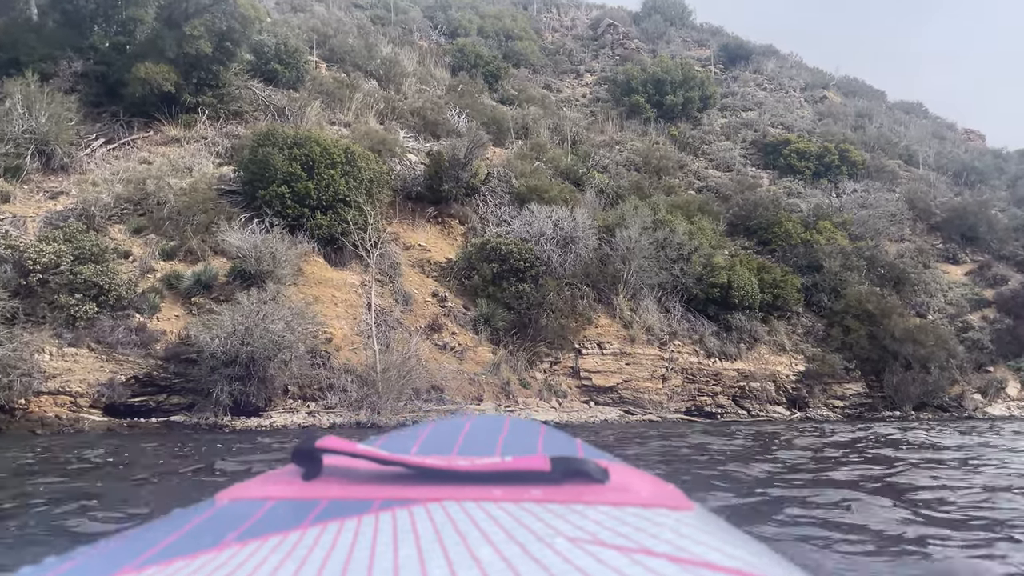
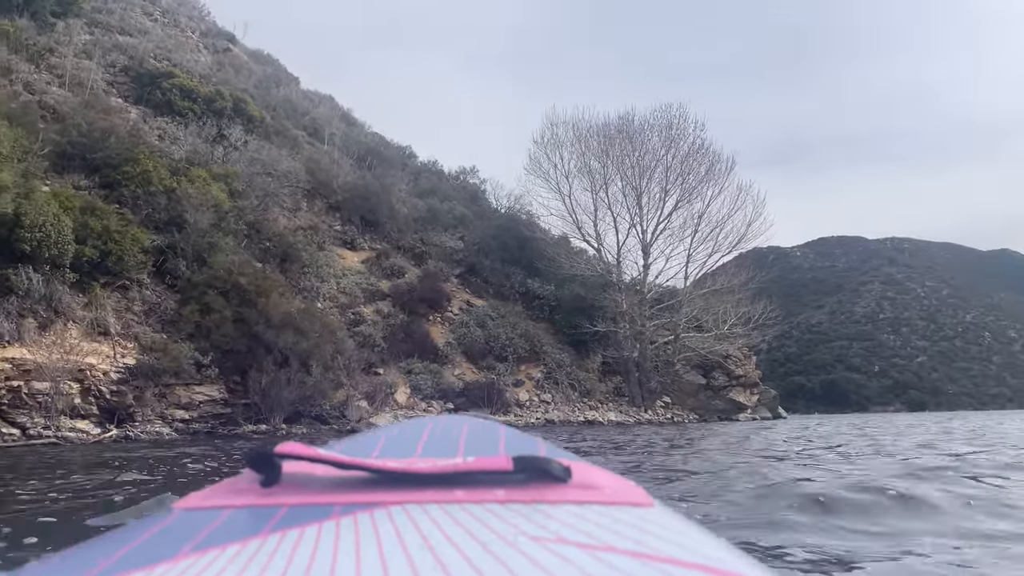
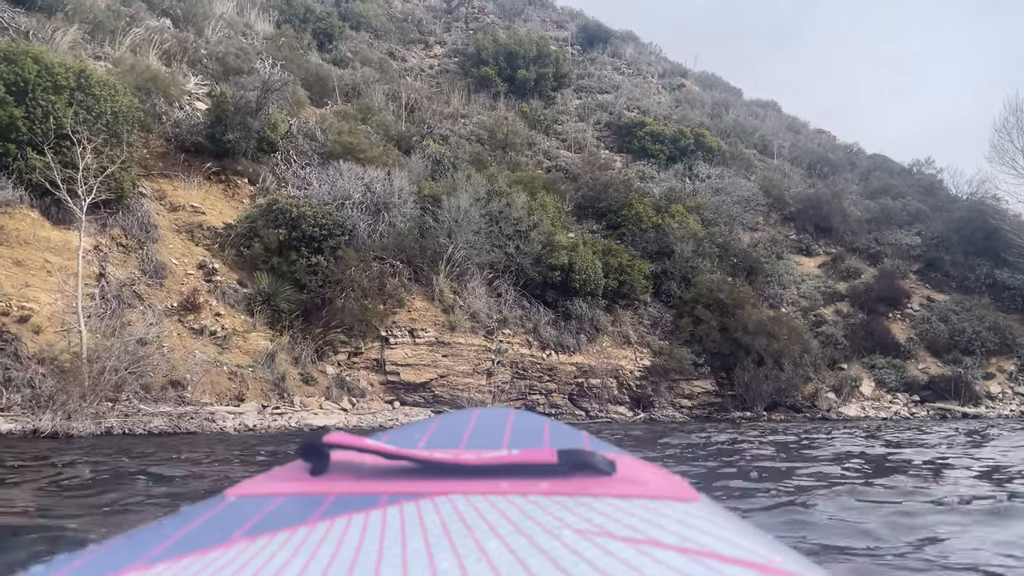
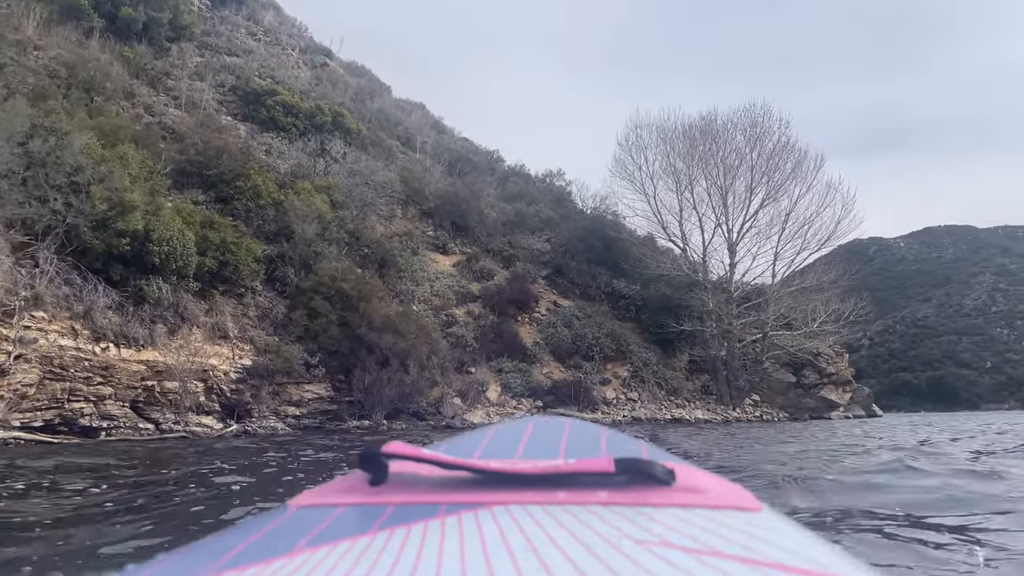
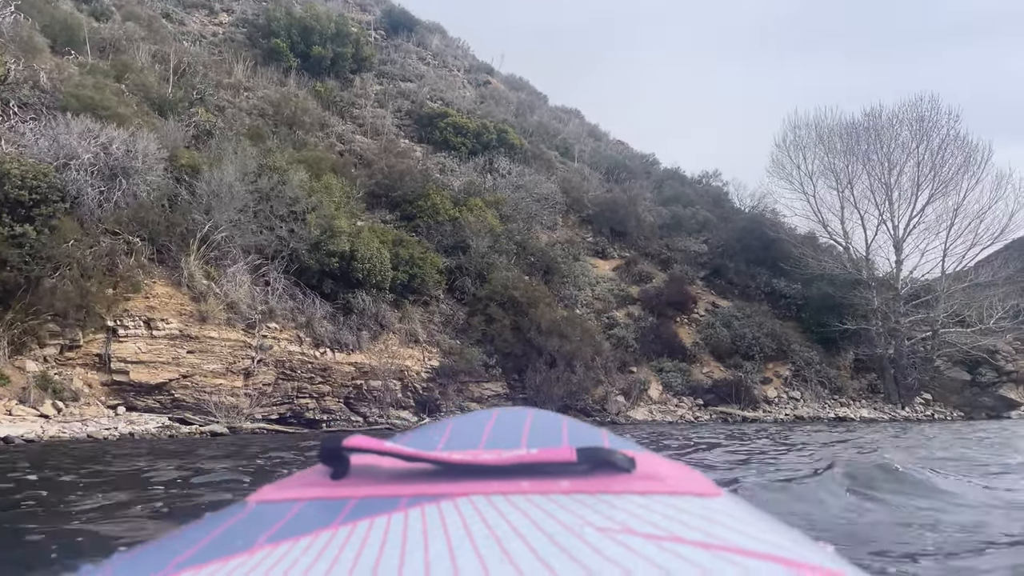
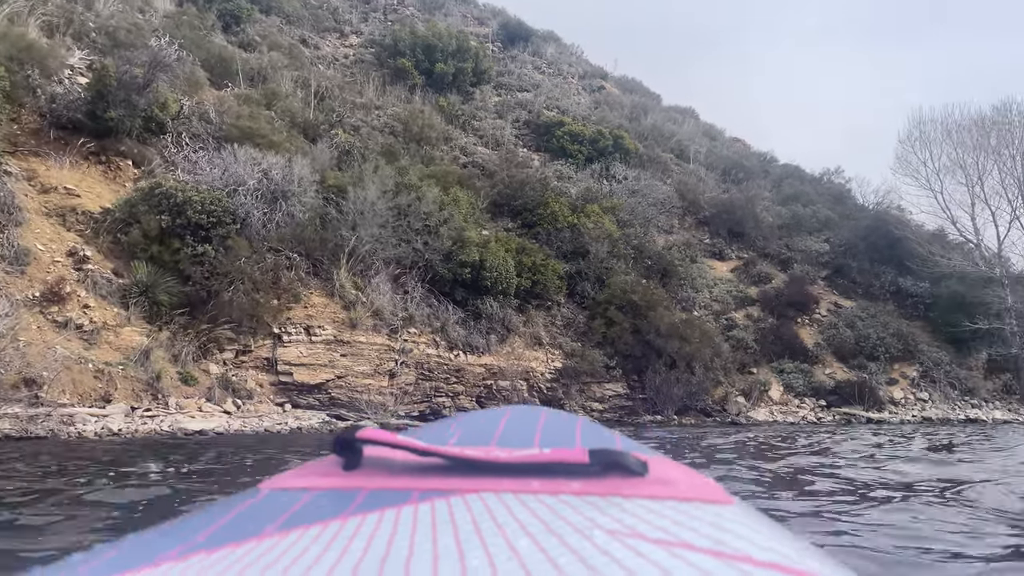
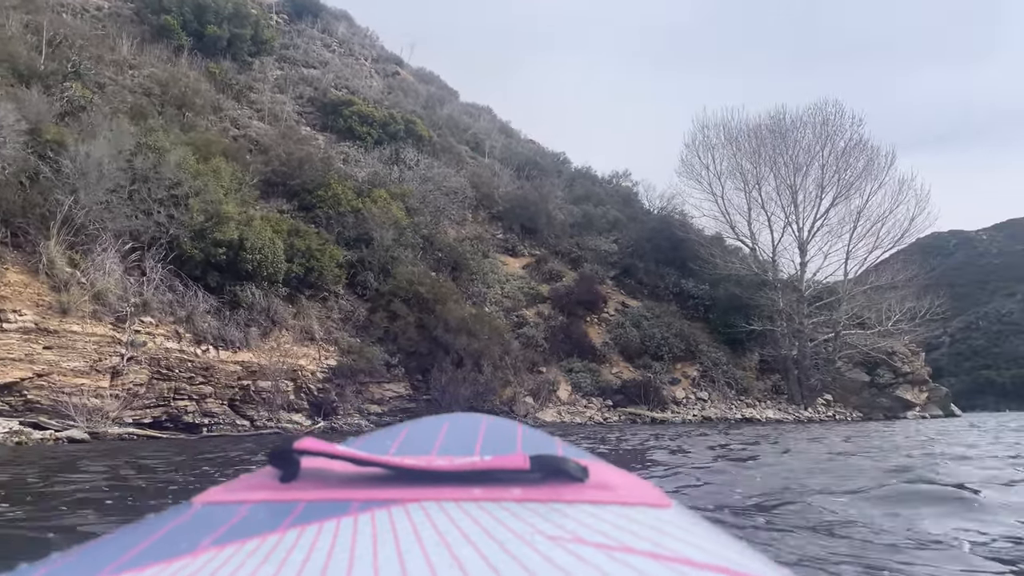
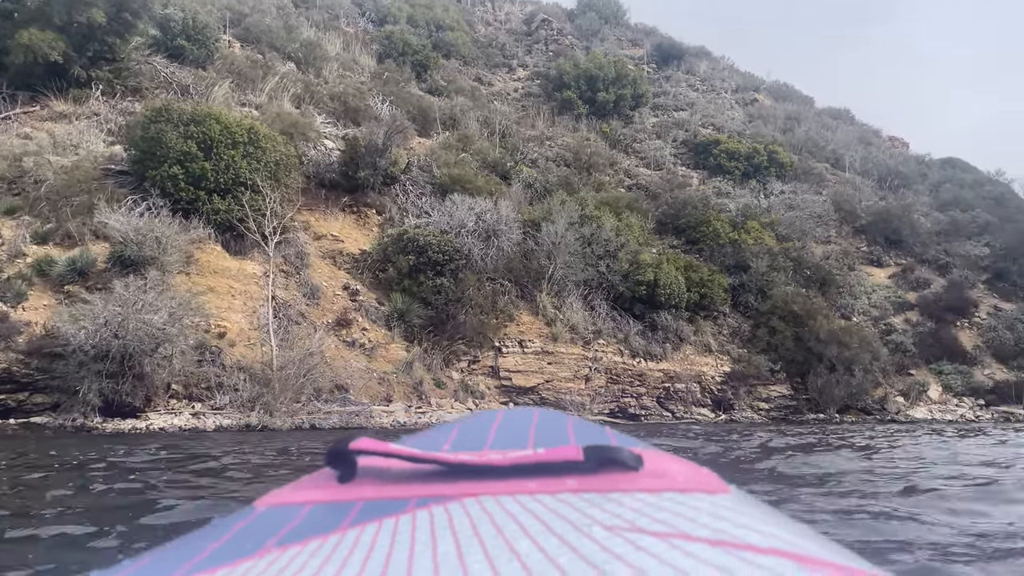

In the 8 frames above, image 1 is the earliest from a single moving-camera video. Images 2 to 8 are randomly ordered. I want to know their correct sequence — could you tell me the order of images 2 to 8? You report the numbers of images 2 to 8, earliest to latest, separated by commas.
8, 3, 6, 5, 7, 4, 2
